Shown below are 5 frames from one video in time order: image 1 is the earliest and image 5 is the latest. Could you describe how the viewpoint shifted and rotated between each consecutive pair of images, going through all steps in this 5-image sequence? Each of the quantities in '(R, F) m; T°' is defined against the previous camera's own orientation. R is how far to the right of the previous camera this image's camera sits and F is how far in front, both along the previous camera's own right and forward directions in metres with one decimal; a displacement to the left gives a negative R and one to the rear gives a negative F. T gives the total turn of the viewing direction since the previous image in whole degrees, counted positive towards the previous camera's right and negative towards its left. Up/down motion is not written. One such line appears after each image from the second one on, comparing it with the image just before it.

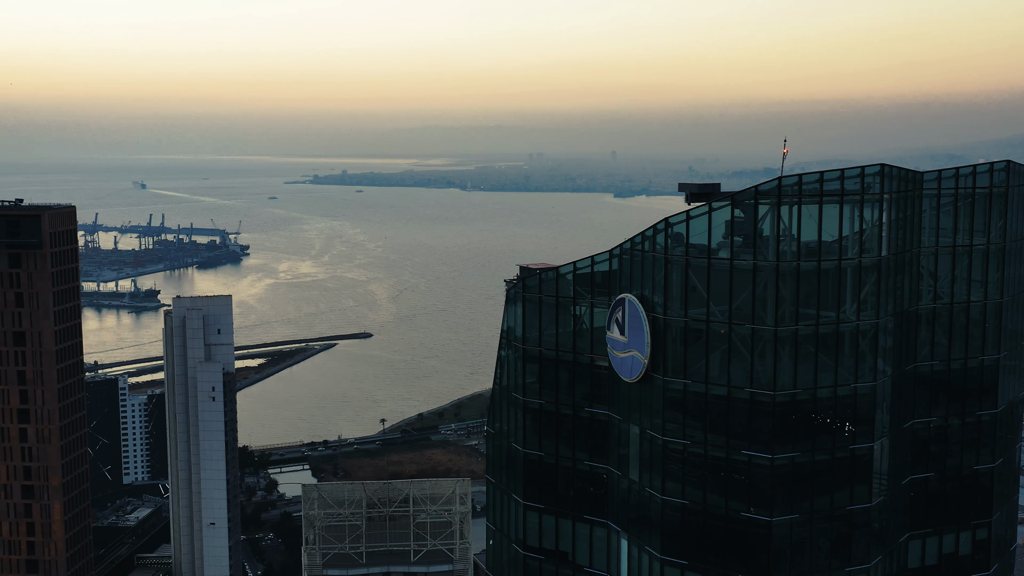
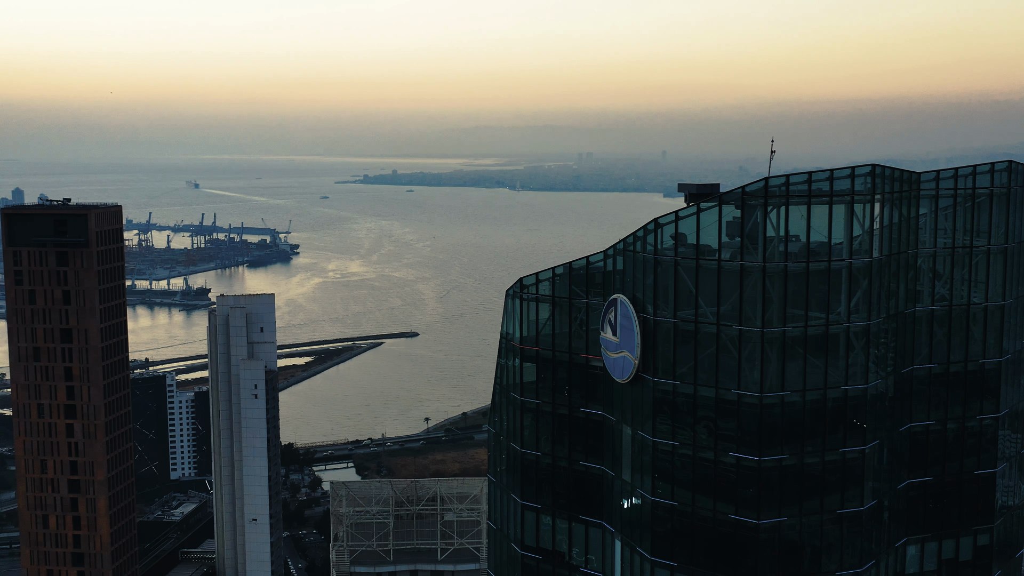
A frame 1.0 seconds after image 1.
(+0.6, 0.0) m; -2°
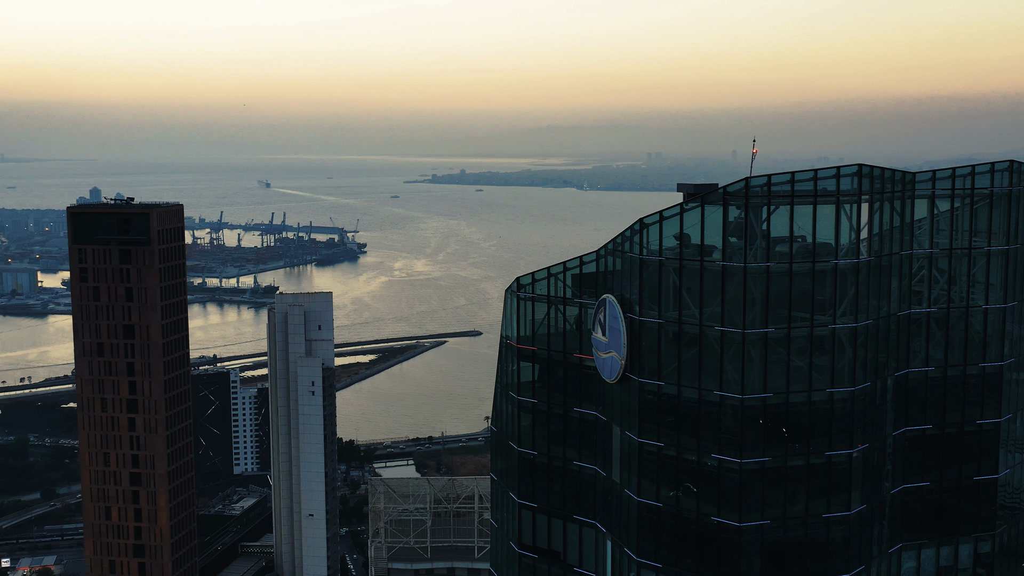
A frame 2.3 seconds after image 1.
(+0.8, 0.0) m; -3°
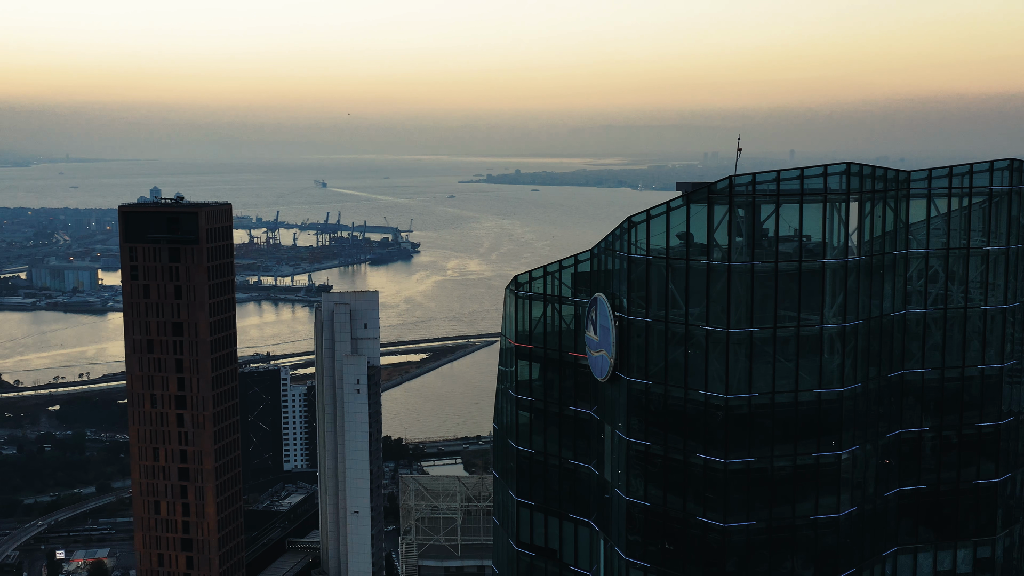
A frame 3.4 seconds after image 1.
(+0.7, 0.0) m; -2°
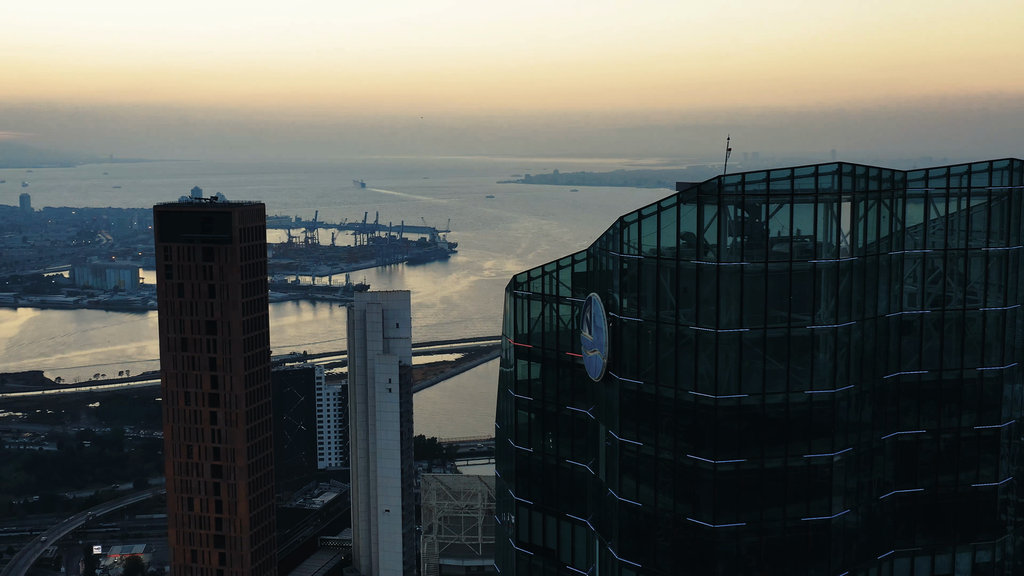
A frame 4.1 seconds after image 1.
(+0.5, 0.0) m; -2°
